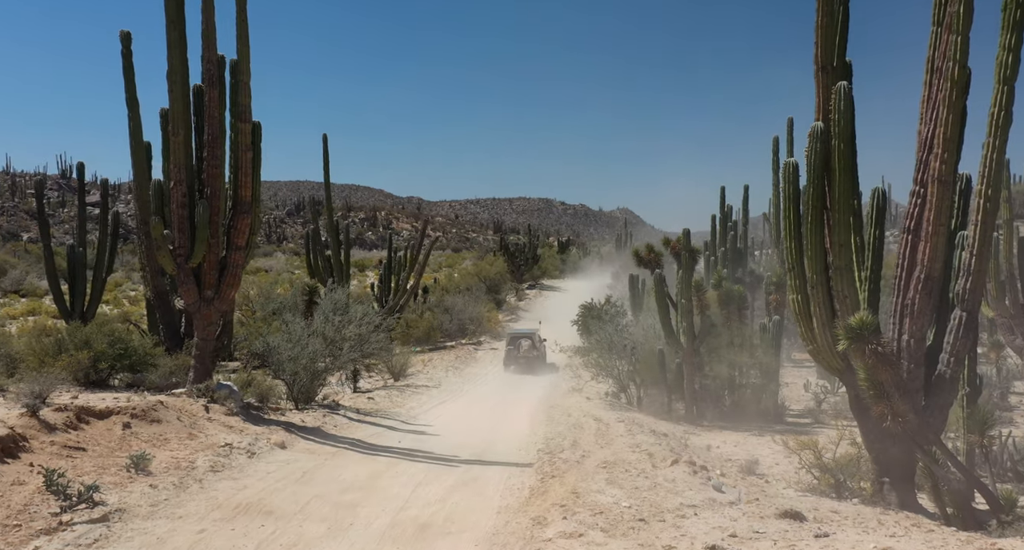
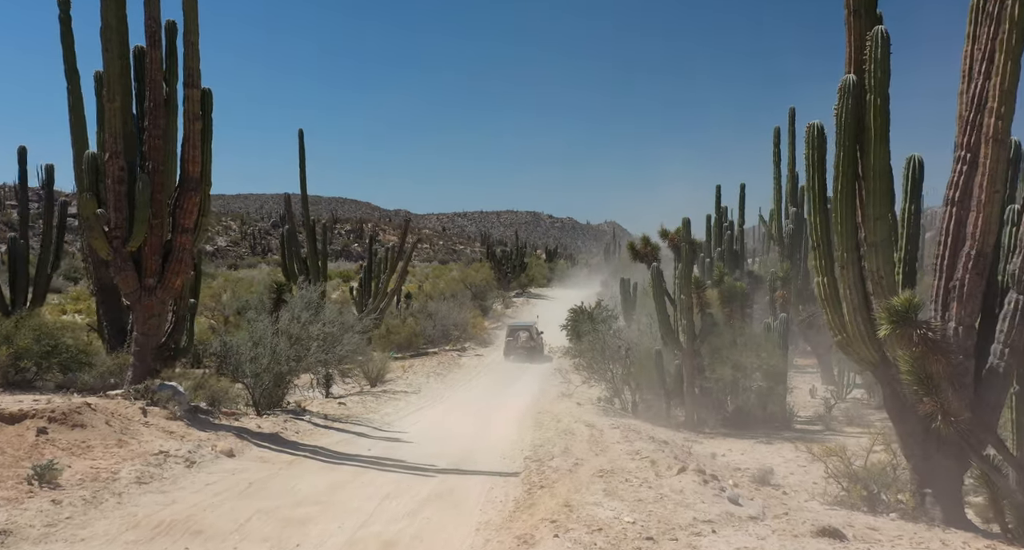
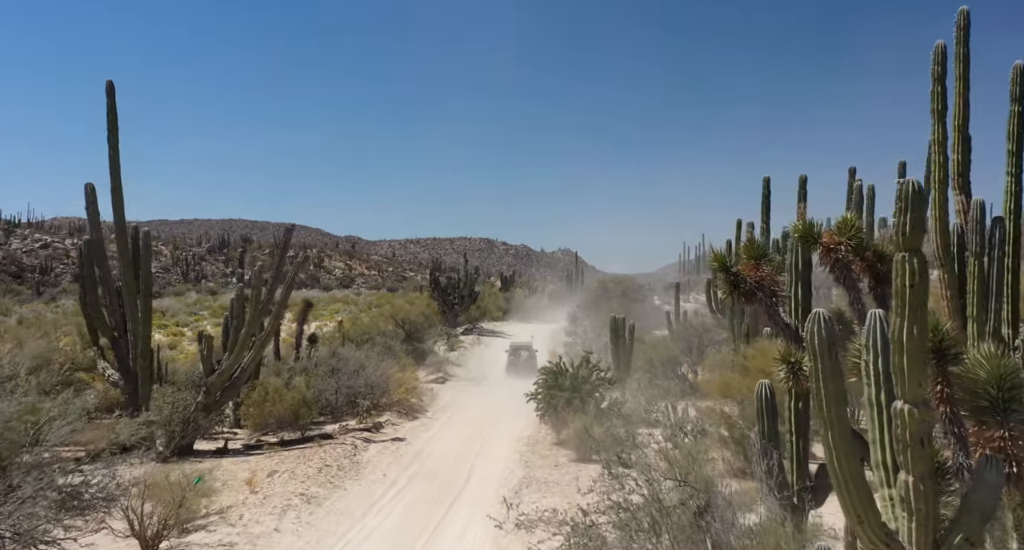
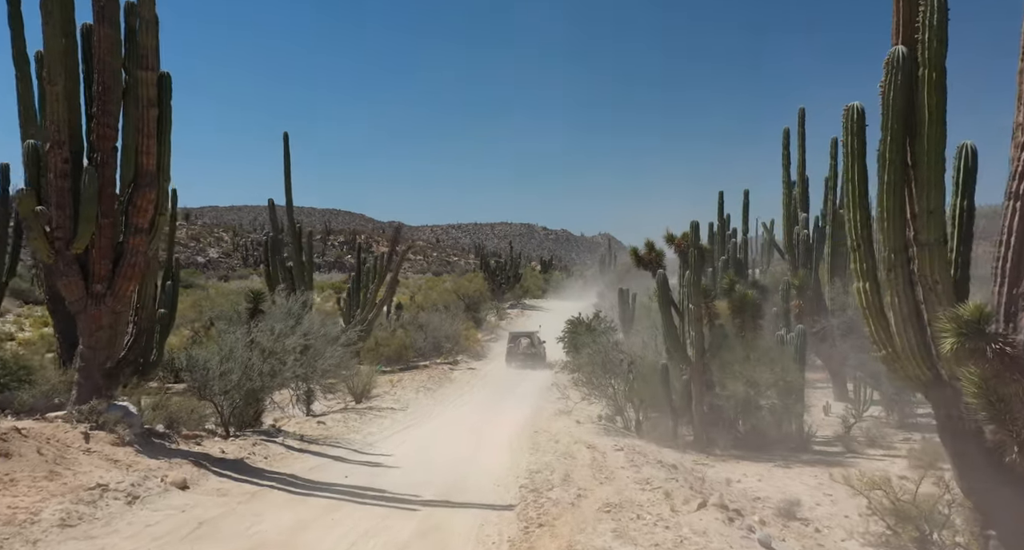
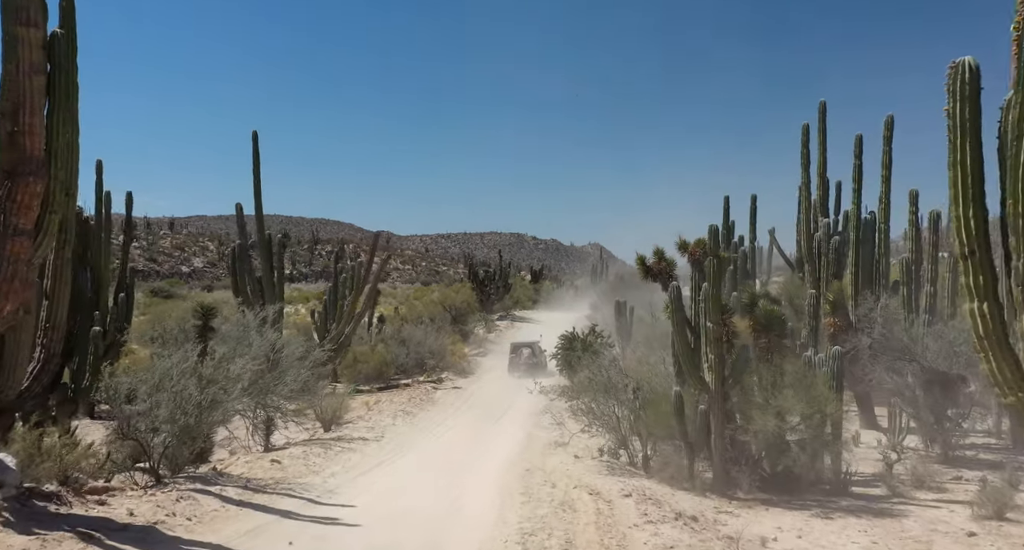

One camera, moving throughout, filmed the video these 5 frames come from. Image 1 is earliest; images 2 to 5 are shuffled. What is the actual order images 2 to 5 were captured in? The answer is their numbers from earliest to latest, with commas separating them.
2, 4, 5, 3
